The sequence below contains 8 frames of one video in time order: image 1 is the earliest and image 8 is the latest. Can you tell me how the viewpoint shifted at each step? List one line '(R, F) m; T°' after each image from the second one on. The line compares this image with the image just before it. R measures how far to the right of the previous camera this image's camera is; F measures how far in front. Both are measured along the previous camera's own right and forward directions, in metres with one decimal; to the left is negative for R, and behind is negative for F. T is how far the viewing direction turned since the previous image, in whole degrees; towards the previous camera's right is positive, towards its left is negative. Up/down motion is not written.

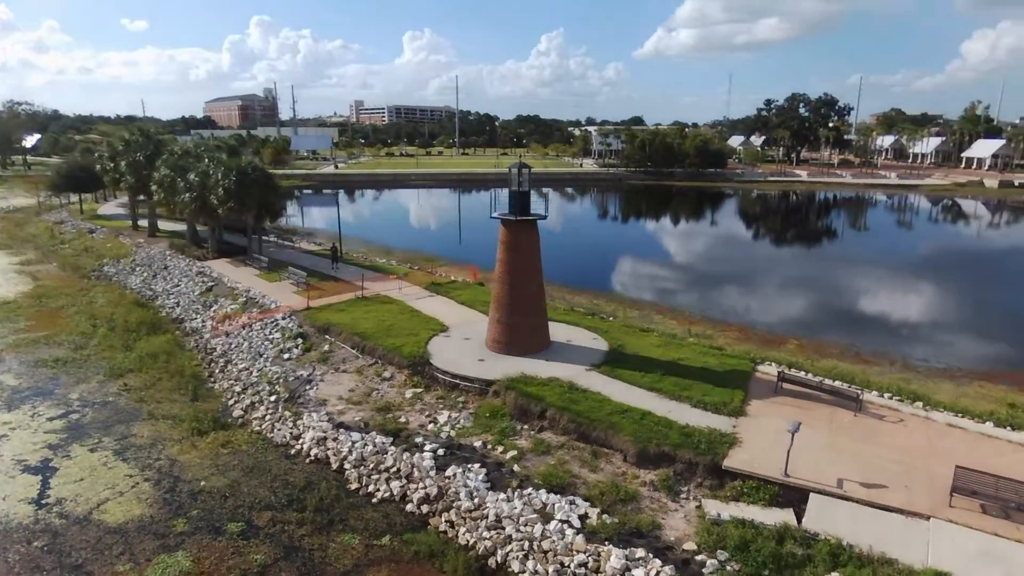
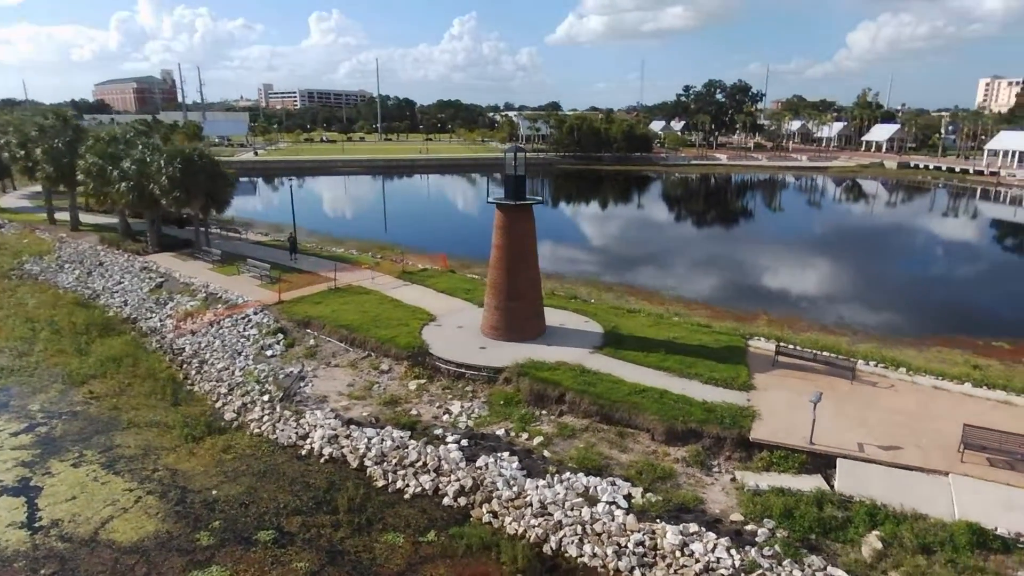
(-2.1, +0.3) m; +7°
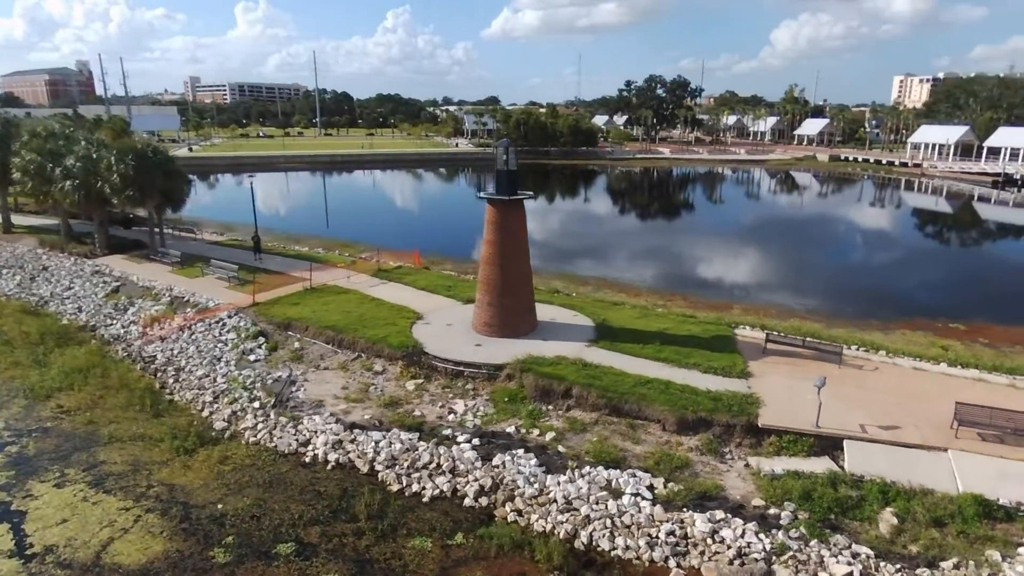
(-1.4, +0.2) m; +5°
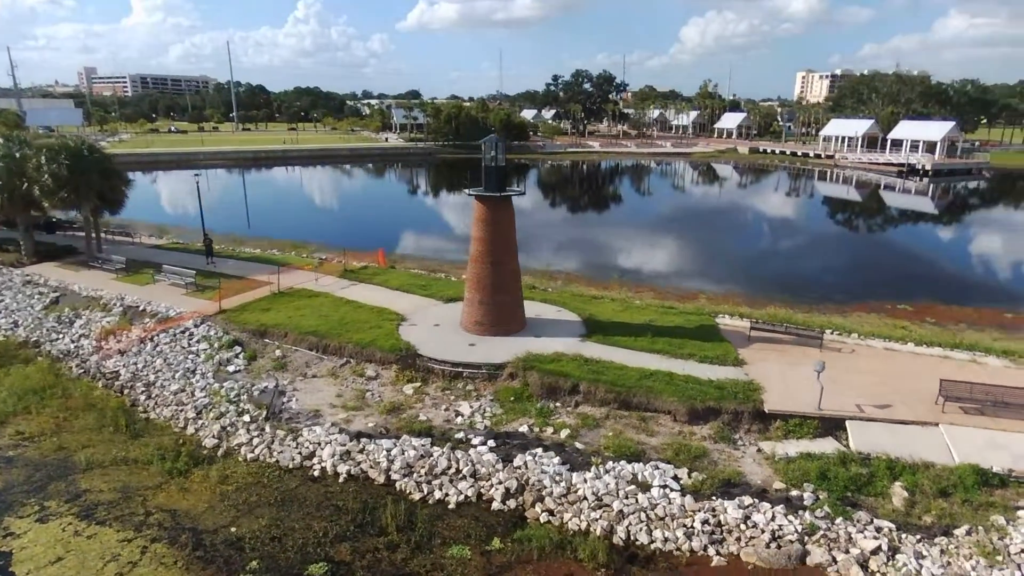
(-1.8, +0.3) m; +7°
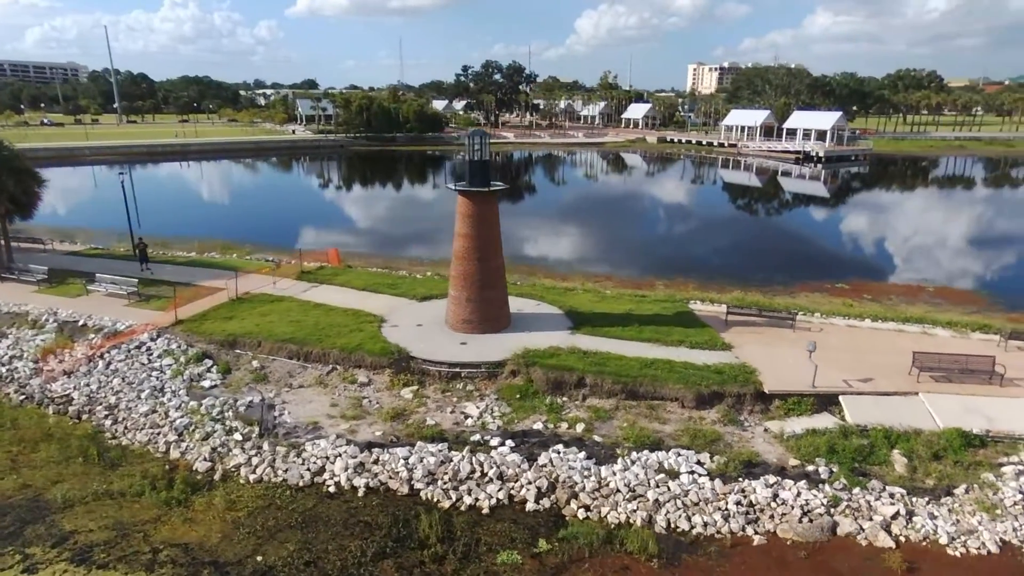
(-2.1, +0.4) m; +8°
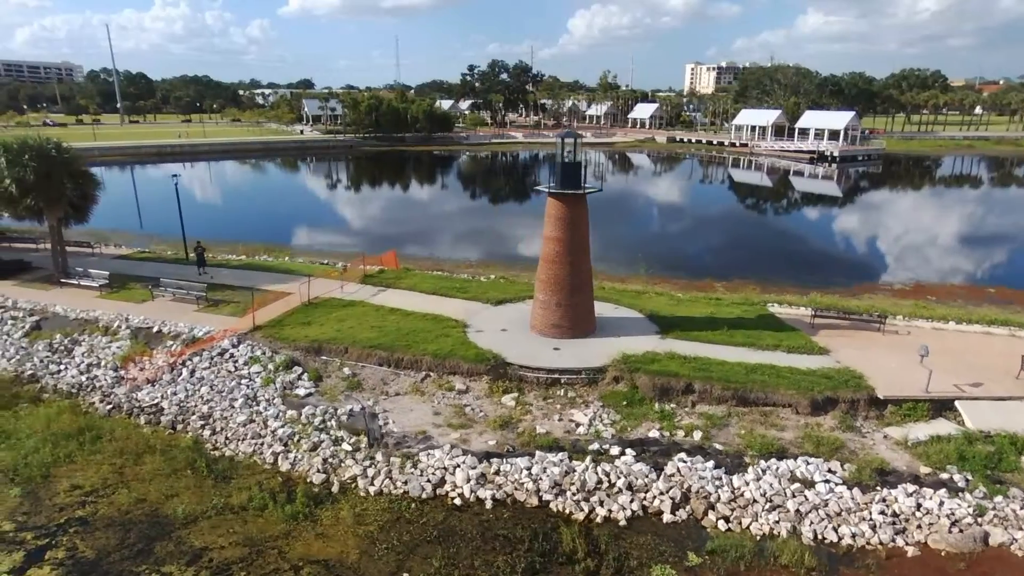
(-2.5, +0.3) m; +1°
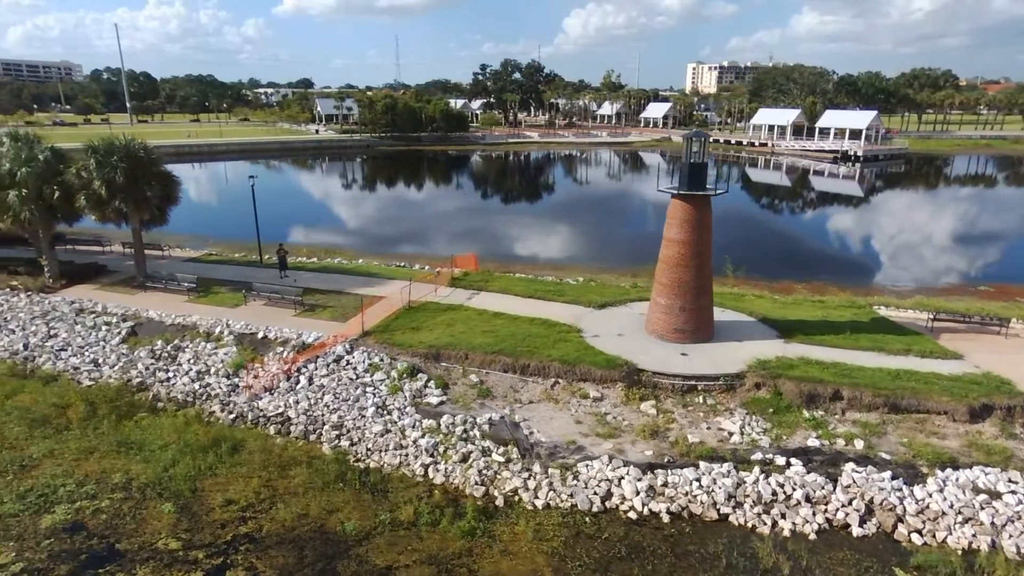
(-3.2, +0.4) m; +1°
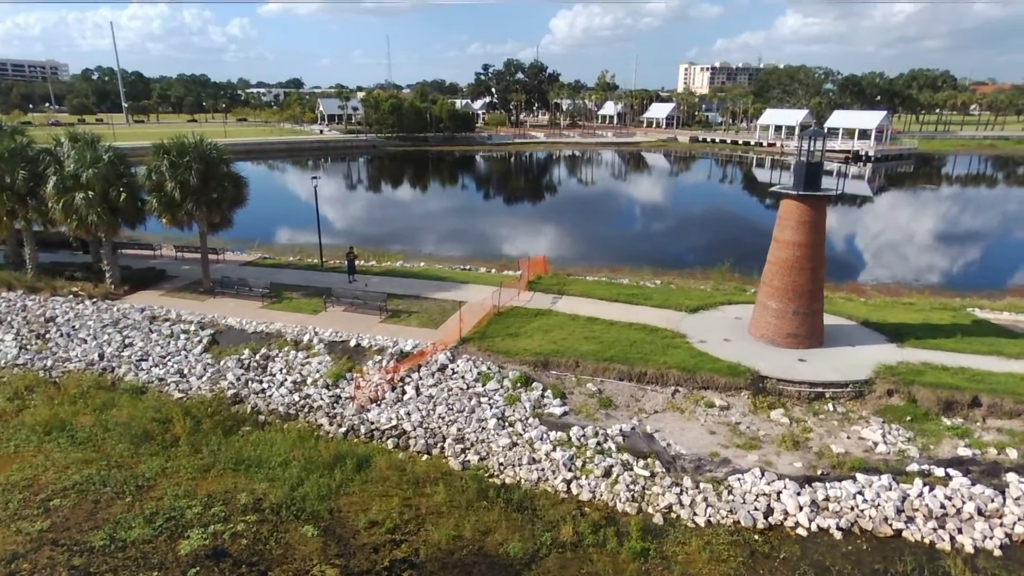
(-3.0, +0.6) m; +1°
